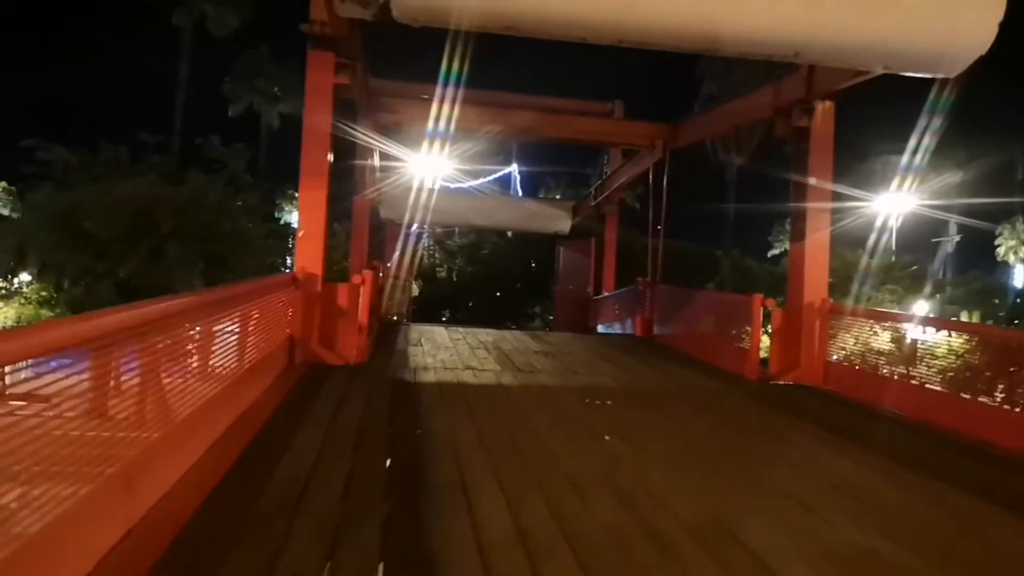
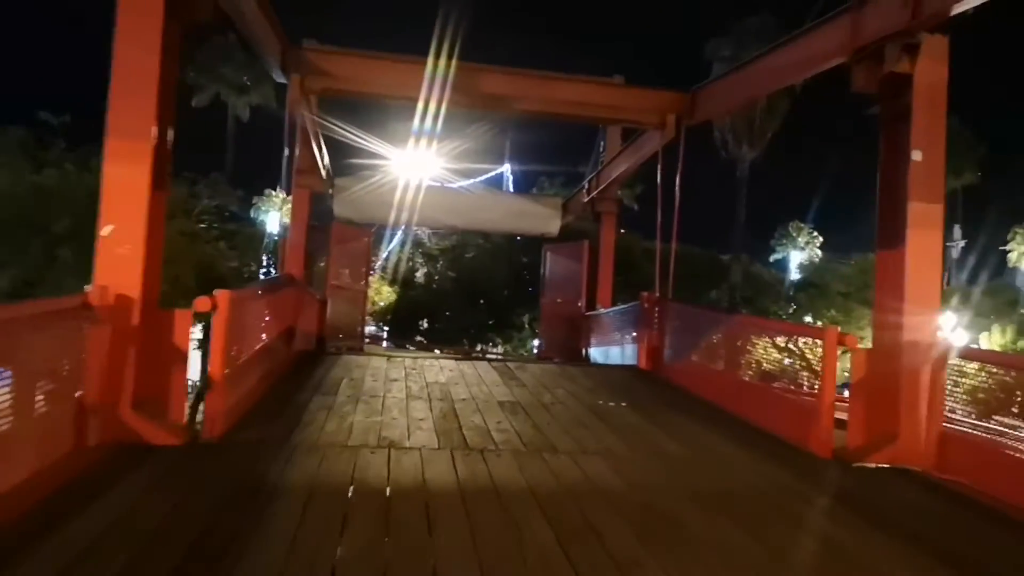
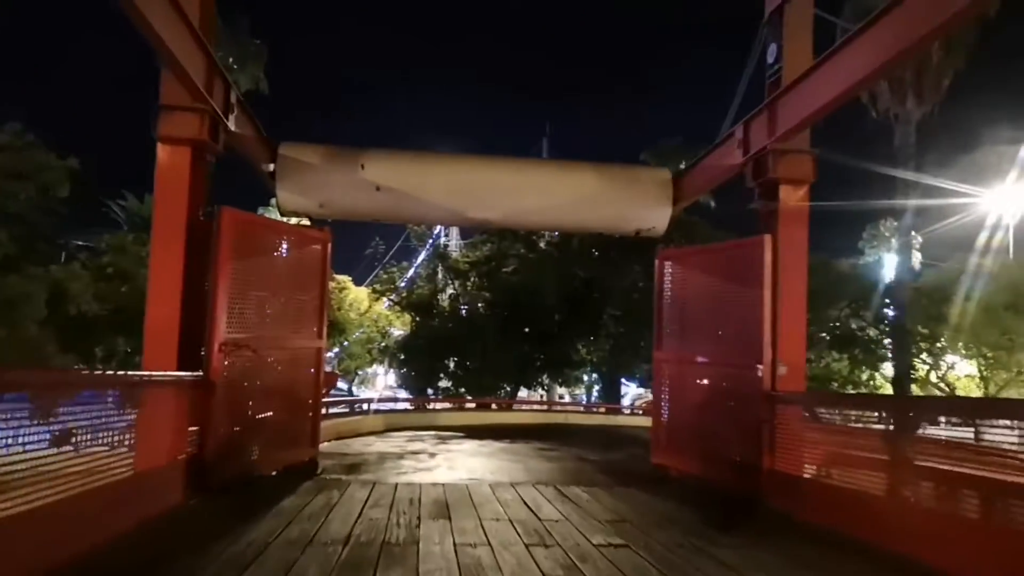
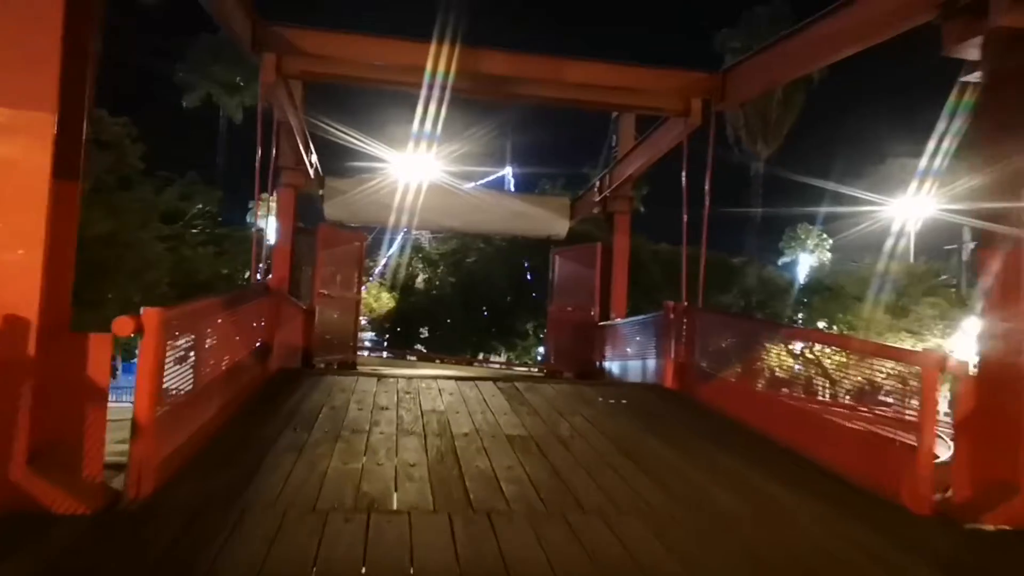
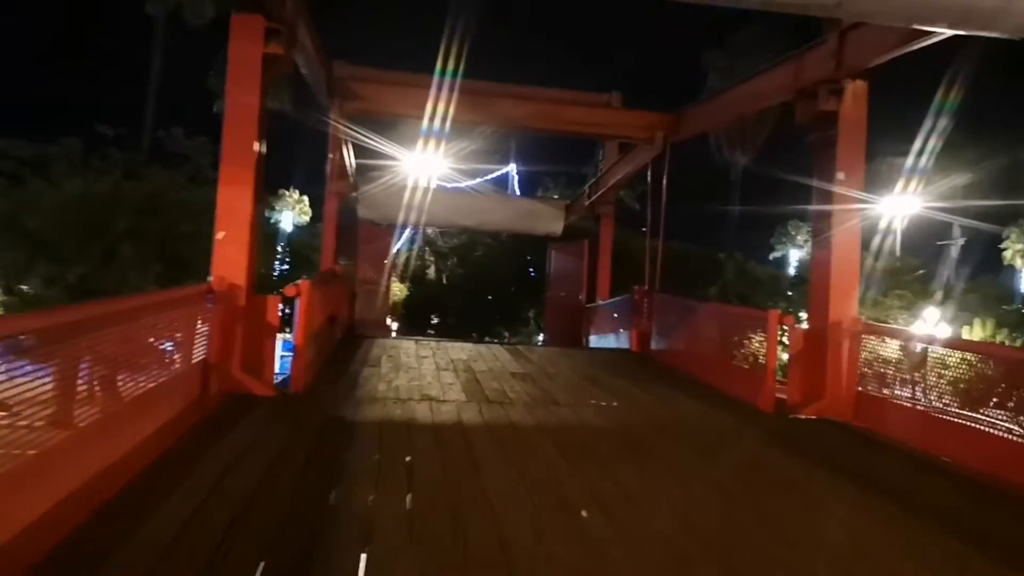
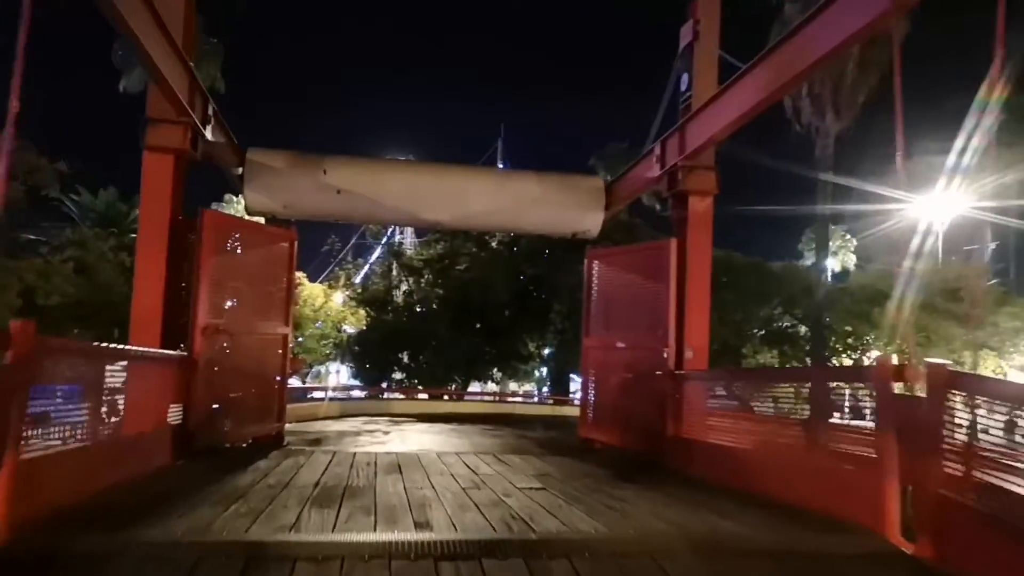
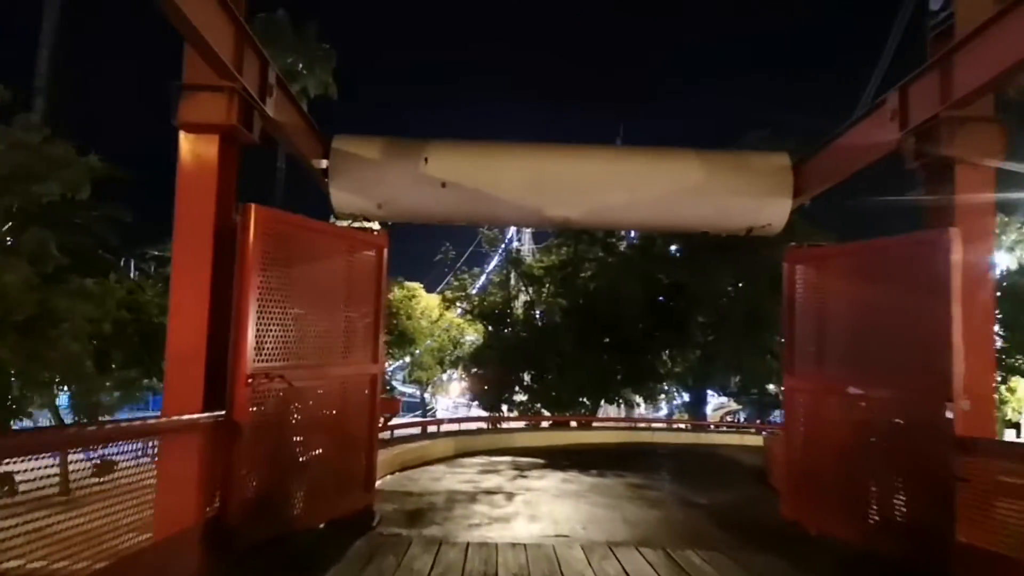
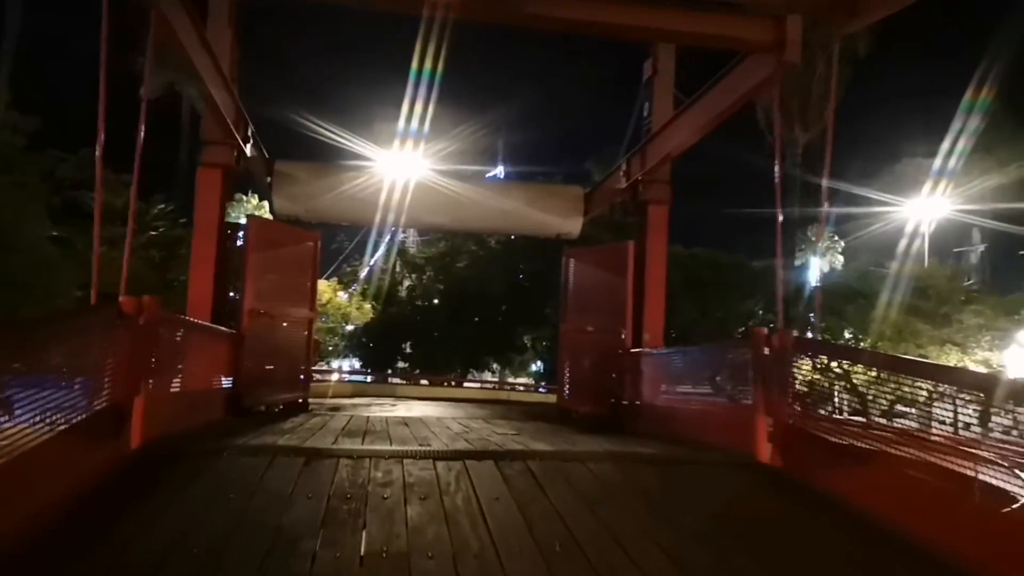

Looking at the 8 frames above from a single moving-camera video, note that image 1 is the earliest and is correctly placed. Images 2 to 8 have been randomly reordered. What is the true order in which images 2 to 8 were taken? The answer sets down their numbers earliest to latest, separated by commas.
5, 2, 4, 8, 6, 3, 7
